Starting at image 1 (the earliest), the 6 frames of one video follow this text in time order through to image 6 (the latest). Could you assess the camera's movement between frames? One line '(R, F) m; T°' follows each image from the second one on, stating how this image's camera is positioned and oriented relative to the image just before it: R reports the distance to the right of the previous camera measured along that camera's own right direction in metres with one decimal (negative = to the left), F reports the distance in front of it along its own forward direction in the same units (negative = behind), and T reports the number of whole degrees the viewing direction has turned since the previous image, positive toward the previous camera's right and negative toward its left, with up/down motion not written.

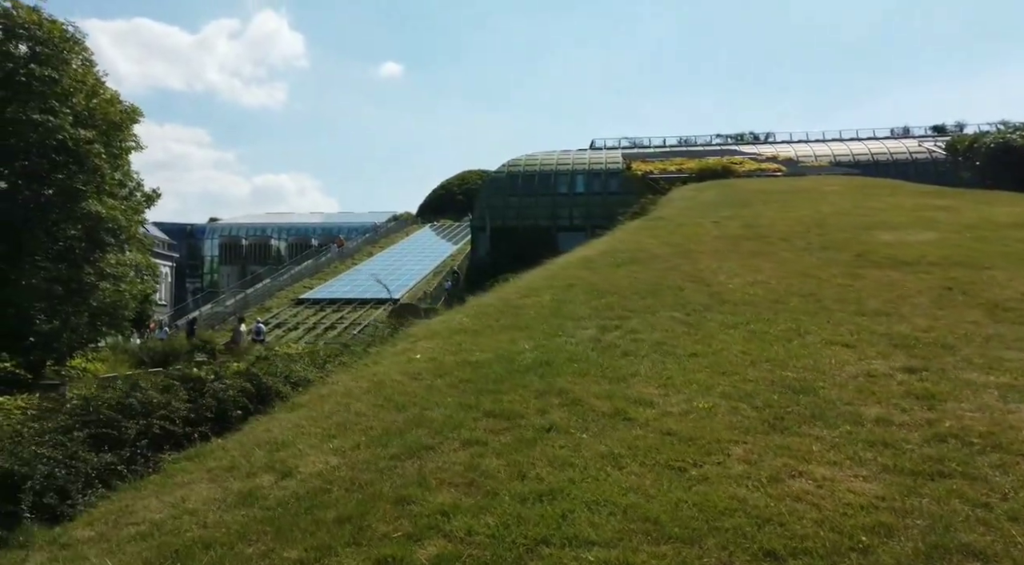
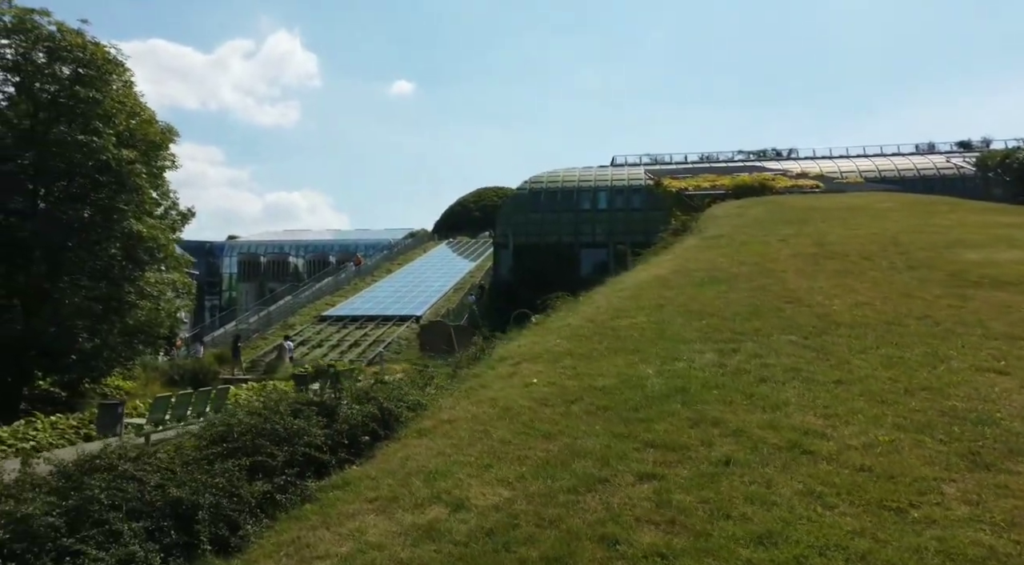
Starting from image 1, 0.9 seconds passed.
(-0.6, +0.1) m; -1°
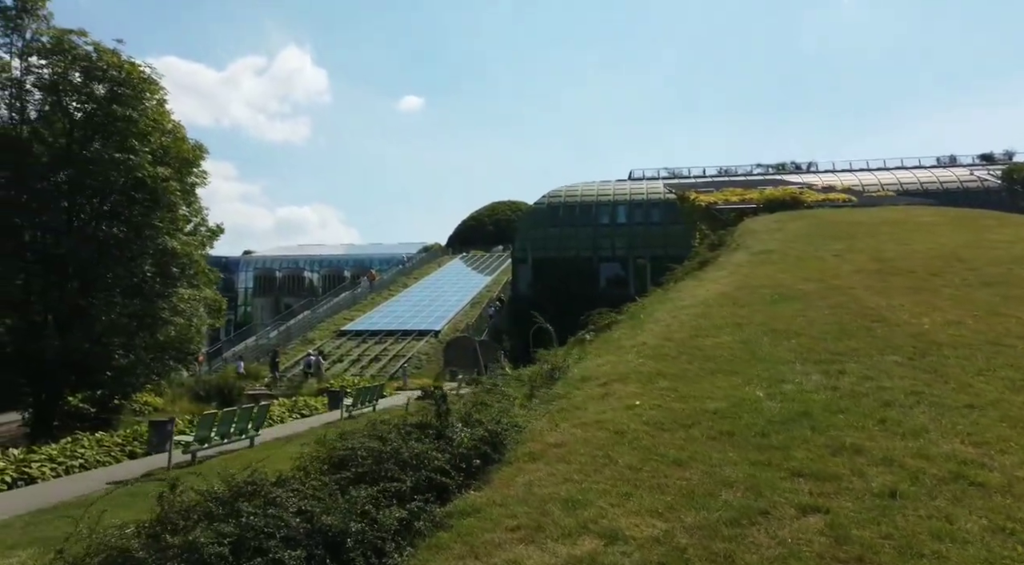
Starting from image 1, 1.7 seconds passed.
(-0.5, +0.1) m; -1°
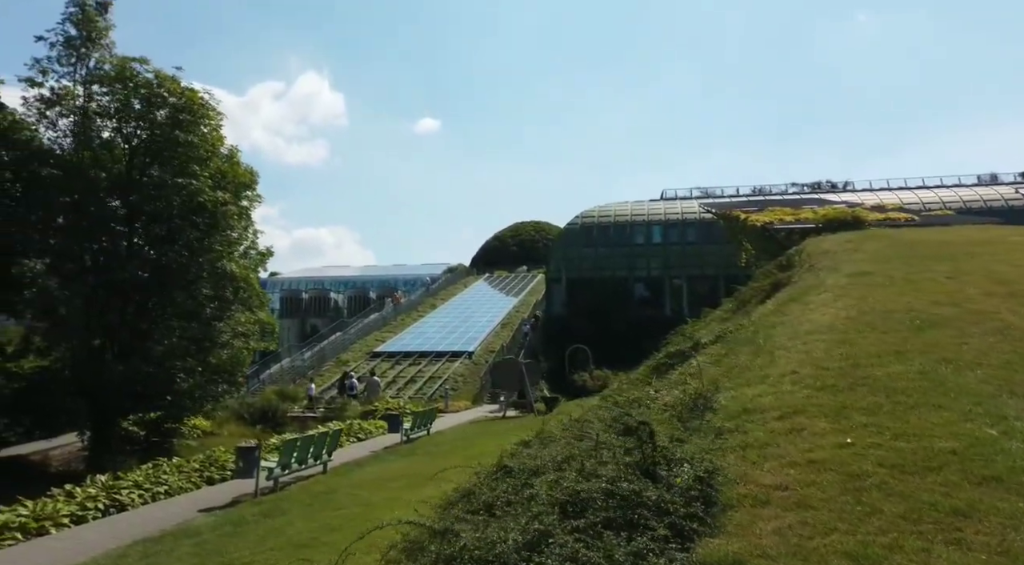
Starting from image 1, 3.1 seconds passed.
(-0.9, +0.2) m; -2°
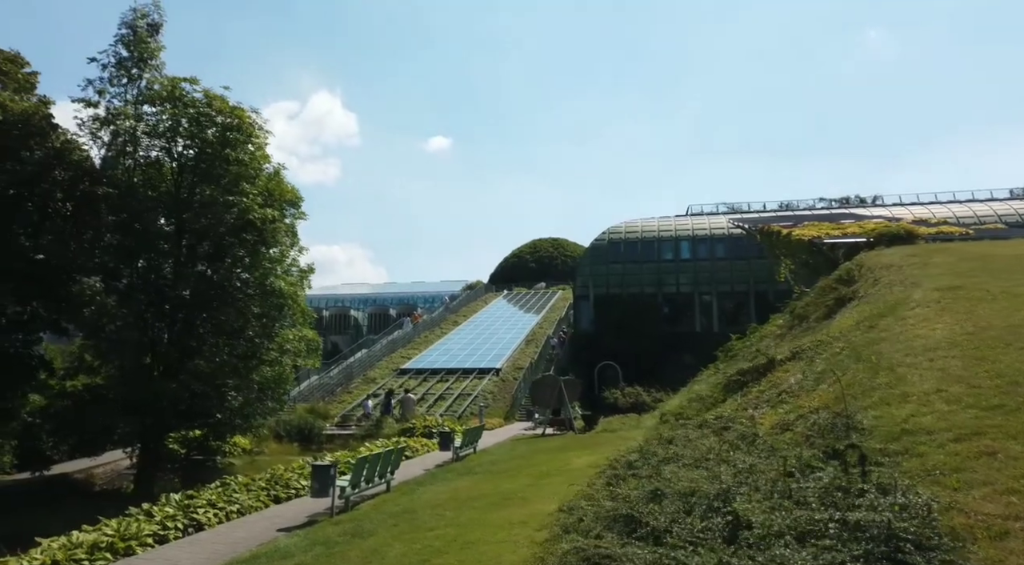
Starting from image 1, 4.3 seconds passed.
(-0.8, +0.2) m; -2°
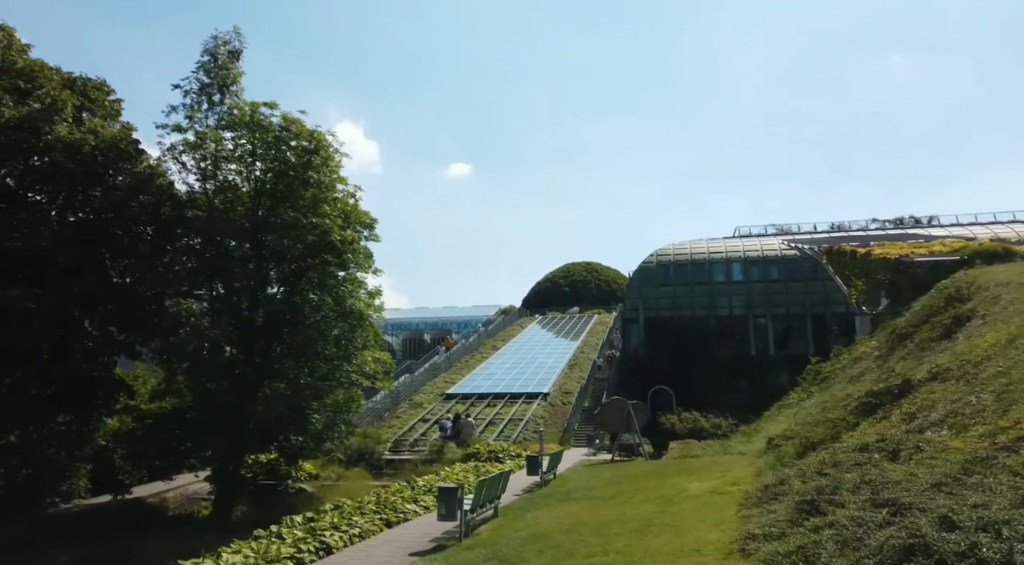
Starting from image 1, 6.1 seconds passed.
(-1.3, +0.3) m; -3°
